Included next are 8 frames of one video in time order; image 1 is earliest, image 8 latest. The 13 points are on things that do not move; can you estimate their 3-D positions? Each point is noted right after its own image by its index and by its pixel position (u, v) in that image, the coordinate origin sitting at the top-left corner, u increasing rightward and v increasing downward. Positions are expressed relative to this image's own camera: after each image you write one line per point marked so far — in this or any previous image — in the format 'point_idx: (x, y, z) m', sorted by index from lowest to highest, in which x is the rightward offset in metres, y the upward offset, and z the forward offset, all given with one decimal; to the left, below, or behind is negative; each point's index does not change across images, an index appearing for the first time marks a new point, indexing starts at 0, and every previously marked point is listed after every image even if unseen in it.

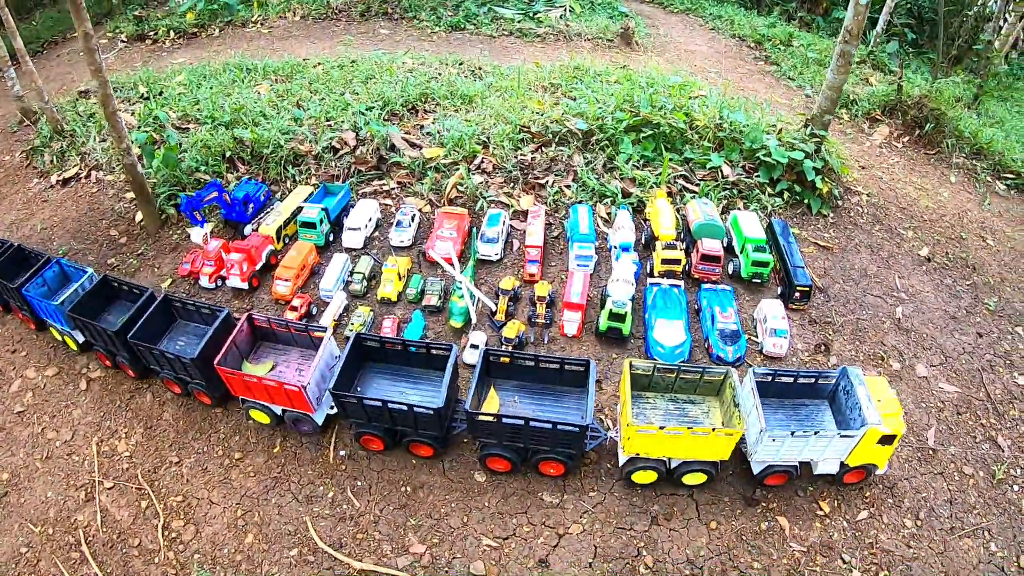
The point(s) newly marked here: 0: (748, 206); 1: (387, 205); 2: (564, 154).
0: (+2.5, +0.9, +6.9) m
1: (-1.3, +0.9, +6.9) m
2: (+0.5, +1.5, +7.2) m
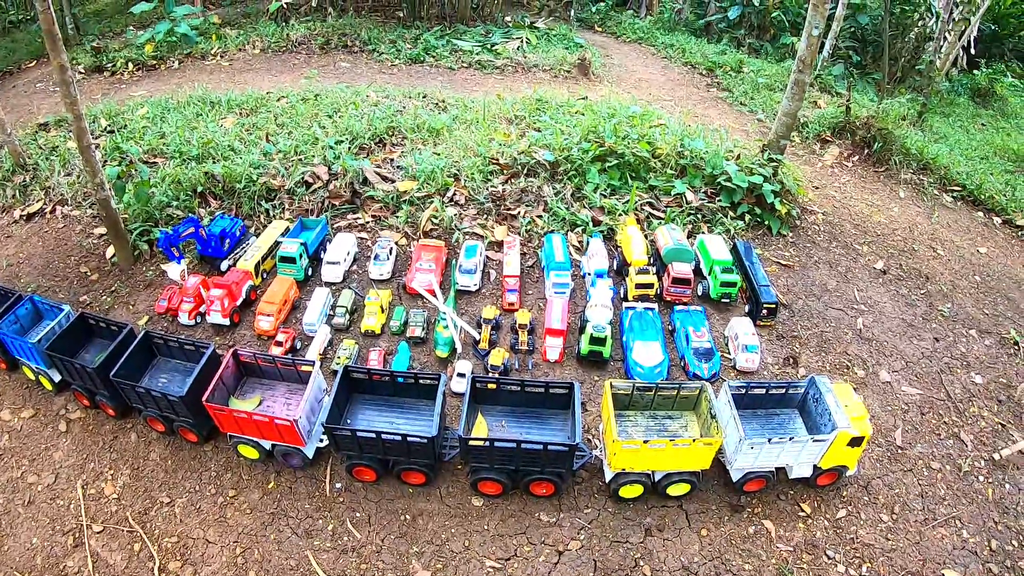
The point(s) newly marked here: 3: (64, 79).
0: (+2.2, +0.6, +7.2) m
1: (-1.6, +0.6, +7.1) m
2: (+0.2, +1.2, +7.4) m
3: (-4.5, +2.1, +6.5) m
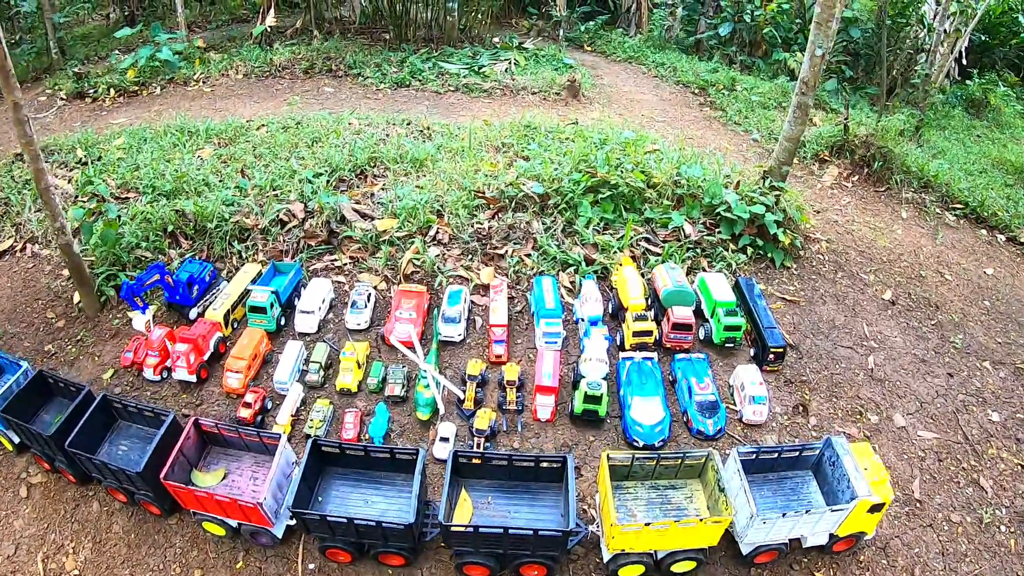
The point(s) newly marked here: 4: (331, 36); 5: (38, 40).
0: (+2.1, +0.2, +6.8) m
1: (-1.7, +0.1, +6.6) m
2: (+0.1, +0.7, +7.0) m
3: (-4.7, +1.6, +6.1) m
4: (-3.9, +5.8, +14.8) m
5: (-10.1, +5.2, +13.6) m
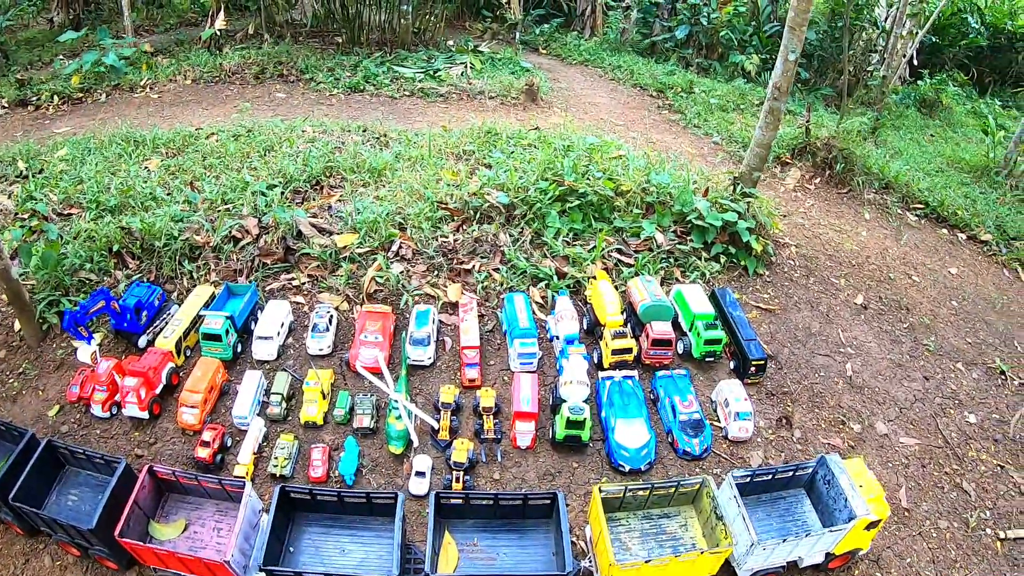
0: (+1.8, +0.2, +6.7) m
1: (-2.0, -0.1, +6.3) m
2: (-0.3, +0.6, +6.7) m
3: (-5.0, +1.3, +5.5) m
4: (-4.9, +5.5, +14.2) m
5: (-11.0, +4.7, +12.7) m
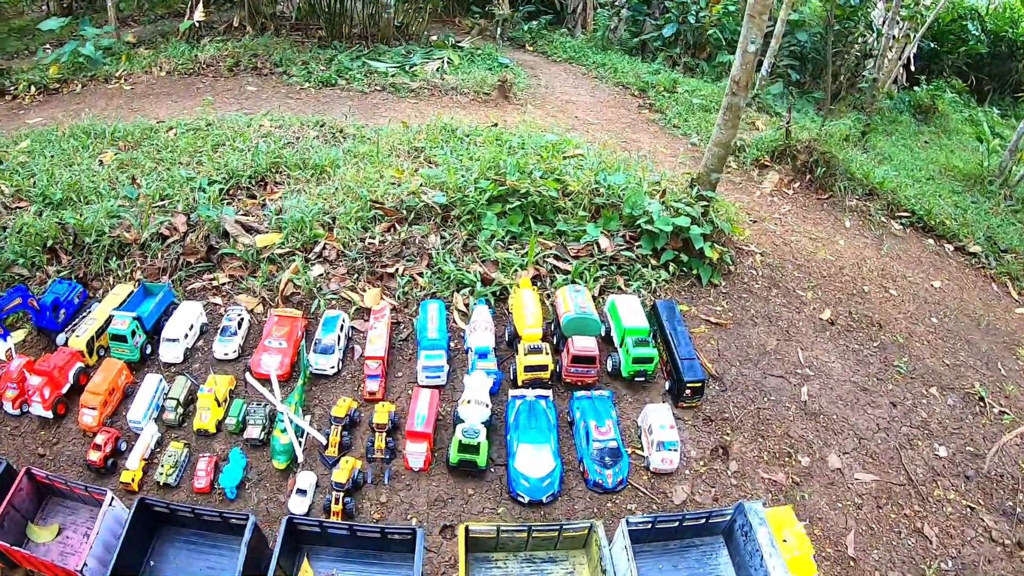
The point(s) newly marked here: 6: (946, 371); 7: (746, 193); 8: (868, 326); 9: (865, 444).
0: (+1.1, +0.1, +6.1) m
1: (-2.7, -0.2, +5.8) m
2: (-0.9, +0.5, +6.2) m
3: (-5.6, +1.4, +5.1) m
4: (-5.3, +5.5, +13.8) m
5: (-11.4, +4.9, +12.3) m
6: (+4.0, -0.8, +6.0) m
7: (+3.1, +1.3, +8.6) m
8: (+3.5, -0.4, +6.3) m
9: (+2.8, -1.2, +5.1) m
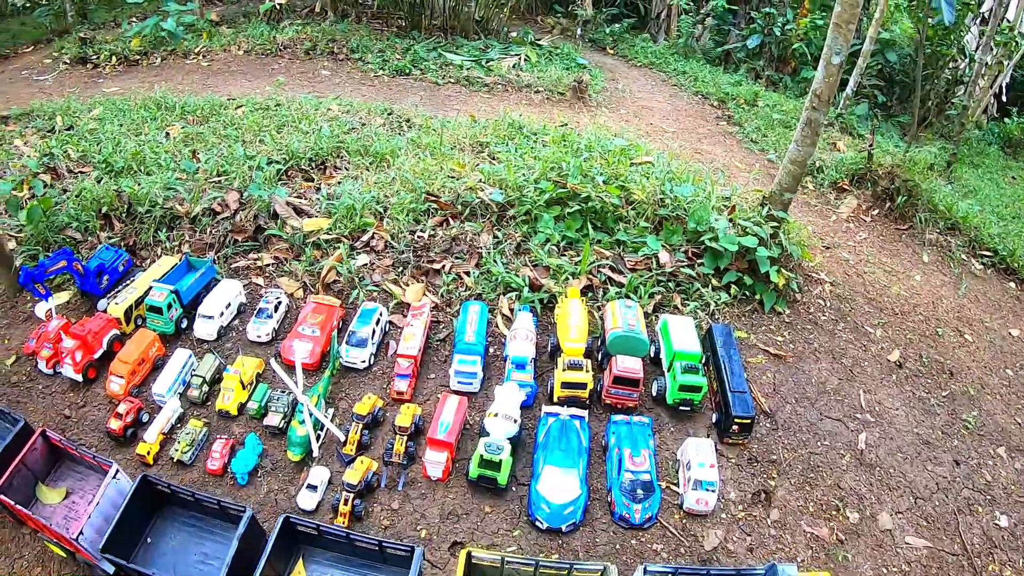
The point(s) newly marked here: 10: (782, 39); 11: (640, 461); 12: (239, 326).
0: (+1.6, -0.1, +5.8) m
1: (-2.3, 0.0, +5.7) m
2: (-0.4, +0.5, +6.1) m
3: (-5.1, +1.8, +5.3) m
4: (-3.7, +5.9, +13.9) m
5: (-9.9, +5.8, +13.0) m
6: (+4.3, -1.2, +5.4) m
7: (+3.8, +0.9, +8.1) m
8: (+3.9, -0.8, +5.8) m
9: (+3.0, -1.6, +4.6) m
10: (+5.6, +5.2, +13.3) m
11: (+0.8, -1.1, +4.0) m
12: (-2.2, -0.3, +5.2) m
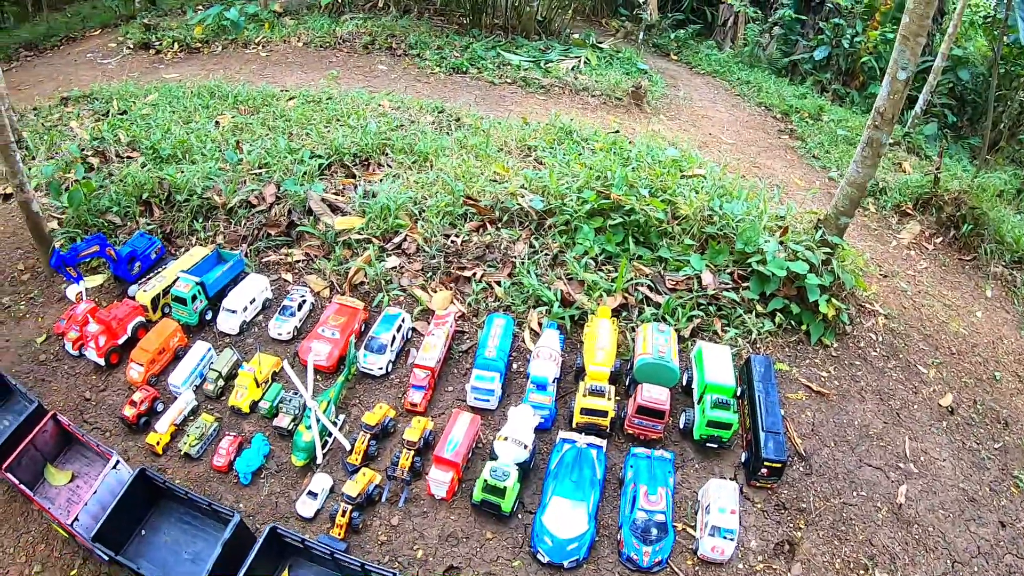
0: (+1.8, -0.3, +5.5) m
1: (-2.0, +0.1, +5.7) m
2: (-0.1, +0.4, +5.9) m
3: (-4.7, +2.0, +5.5) m
4: (-2.4, +6.0, +14.0) m
5: (-8.7, +6.4, +13.5) m
6: (+4.5, -1.6, +4.9) m
7: (+4.3, +0.5, +7.6) m
8: (+4.1, -1.2, +5.3) m
9: (+3.0, -1.9, +4.2) m
10: (+6.7, +4.7, +12.6) m
11: (+0.8, -1.2, +3.7) m
12: (-2.0, -0.3, +5.2) m
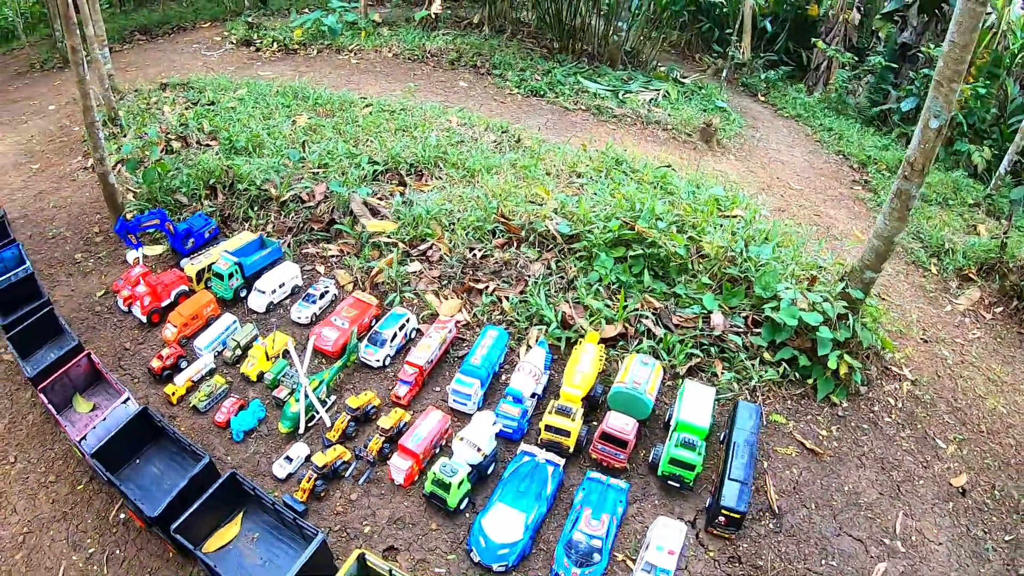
0: (+1.8, -0.7, +5.4) m
1: (-1.9, +0.2, +6.2) m
2: (+0.1, +0.3, +6.1) m
3: (-4.4, +2.4, +6.3) m
4: (-0.5, +5.8, +14.6) m
5: (-6.7, +6.9, +14.9) m
6: (+4.2, -2.3, +4.5) m
7: (+4.6, -0.2, +7.2) m
8: (+3.9, -1.8, +5.0) m
9: (+2.7, -2.3, +4.0) m
10: (+8.1, +3.4, +12.0) m
11: (+0.5, -1.4, +3.8) m
12: (-2.0, -0.2, +5.7) m
